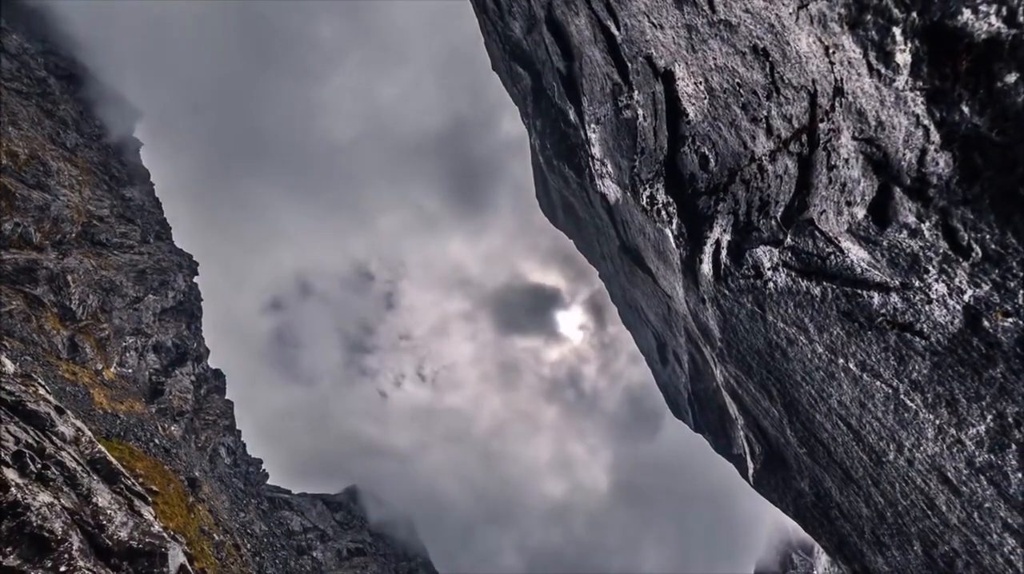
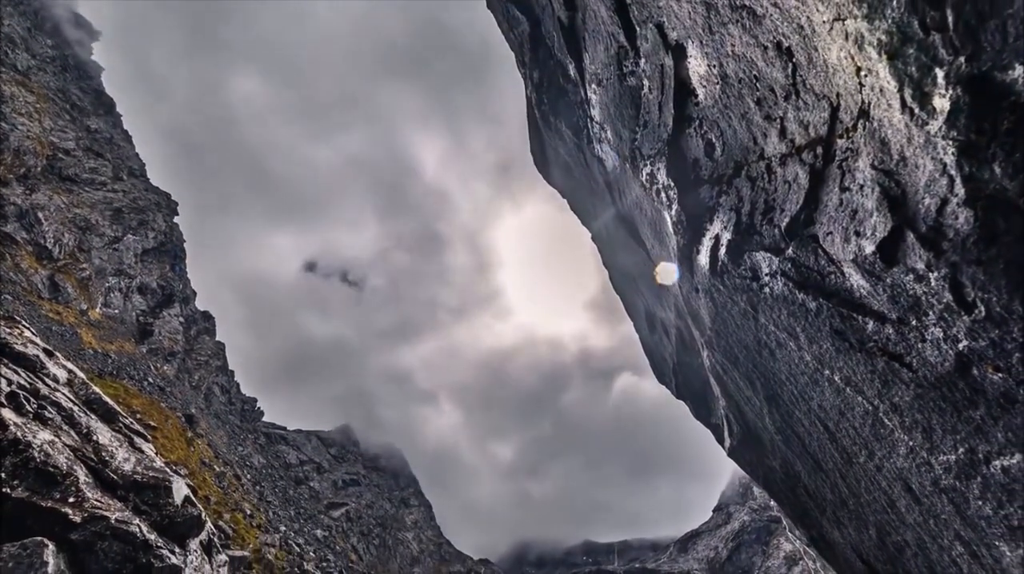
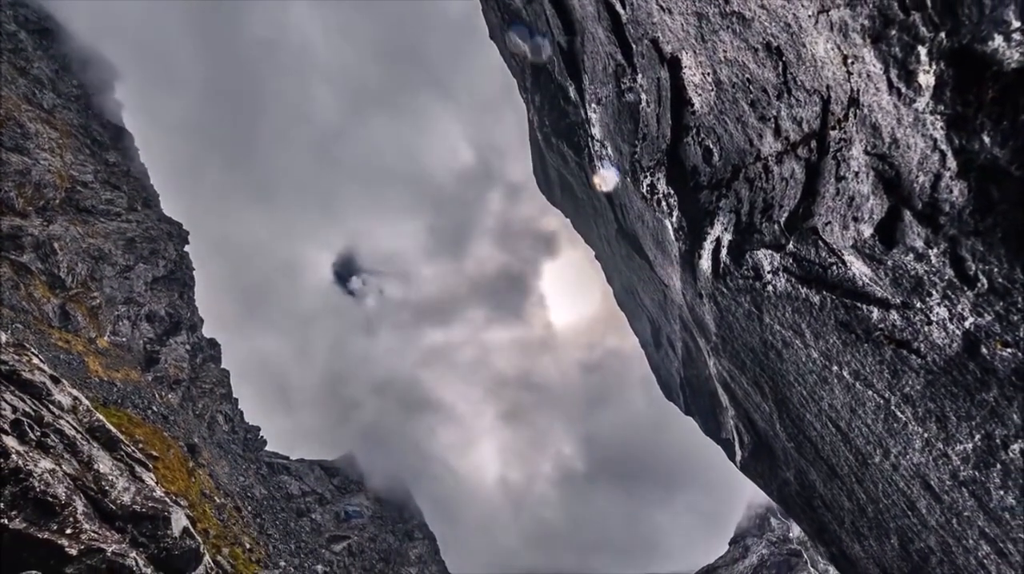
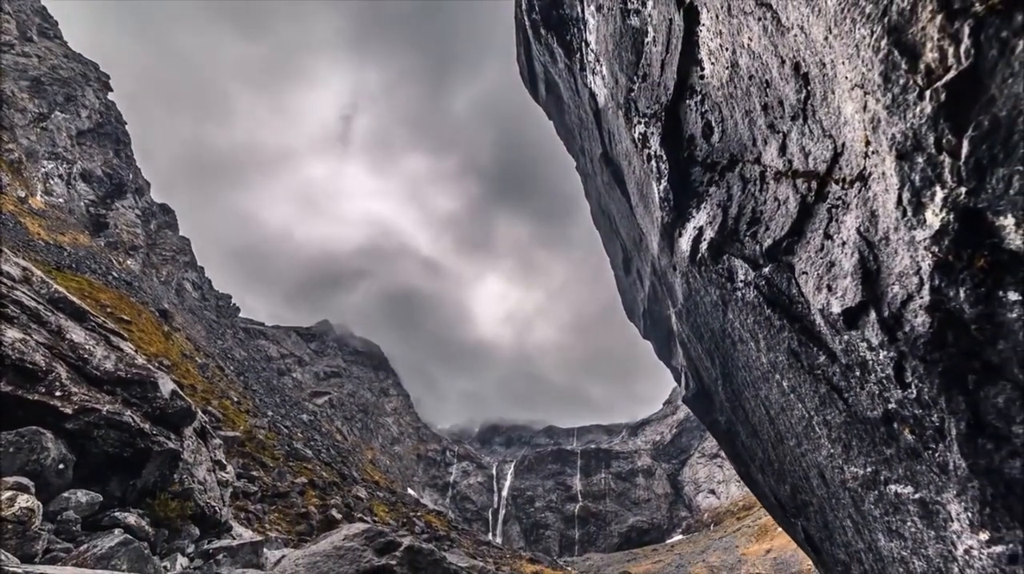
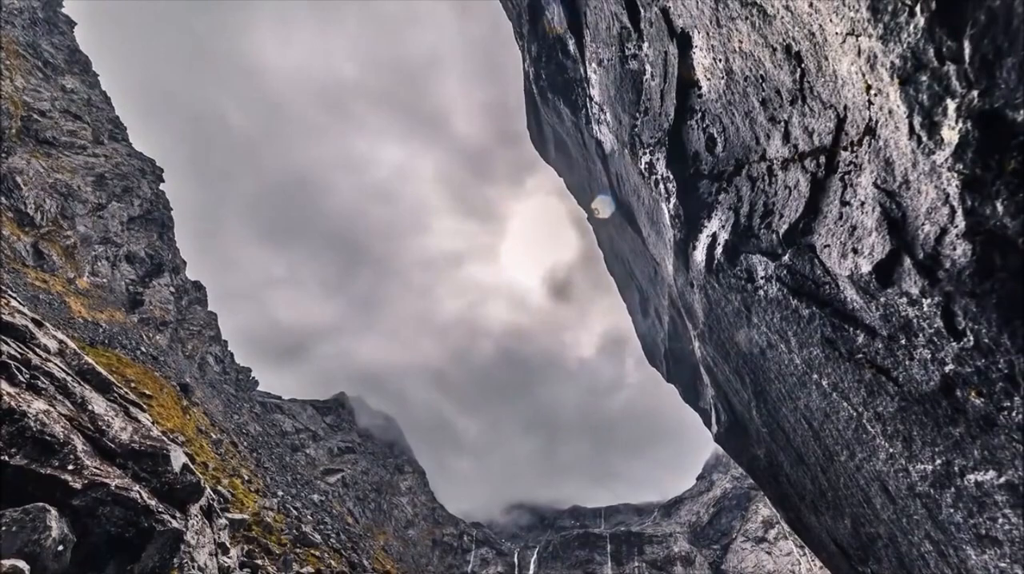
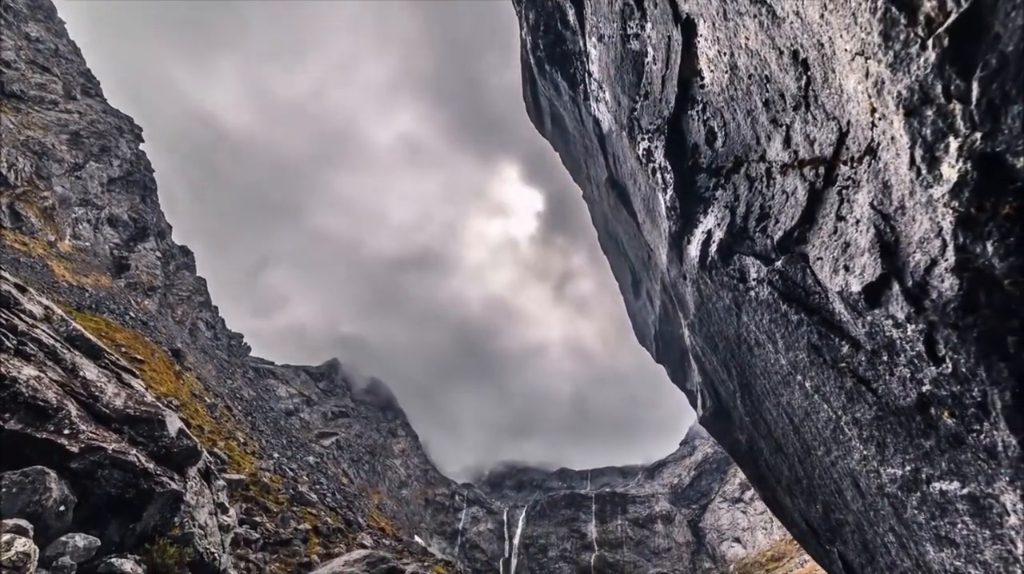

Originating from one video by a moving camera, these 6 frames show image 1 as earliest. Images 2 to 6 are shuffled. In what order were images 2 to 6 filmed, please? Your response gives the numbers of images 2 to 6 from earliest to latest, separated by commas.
3, 2, 5, 6, 4
